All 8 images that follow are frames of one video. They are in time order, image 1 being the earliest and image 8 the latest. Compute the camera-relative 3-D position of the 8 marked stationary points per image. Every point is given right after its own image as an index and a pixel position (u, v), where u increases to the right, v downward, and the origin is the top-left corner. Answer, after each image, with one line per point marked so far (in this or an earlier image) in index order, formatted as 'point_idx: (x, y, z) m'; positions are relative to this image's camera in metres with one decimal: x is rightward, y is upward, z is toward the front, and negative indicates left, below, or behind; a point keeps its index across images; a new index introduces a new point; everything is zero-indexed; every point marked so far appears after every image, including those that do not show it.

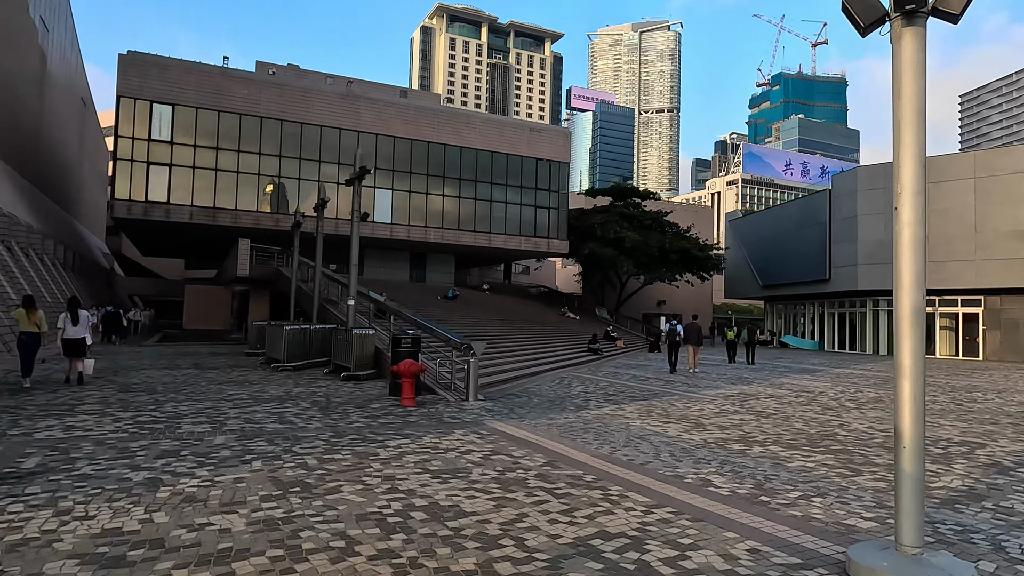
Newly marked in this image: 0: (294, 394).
0: (-3.5, -1.7, +10.8) m
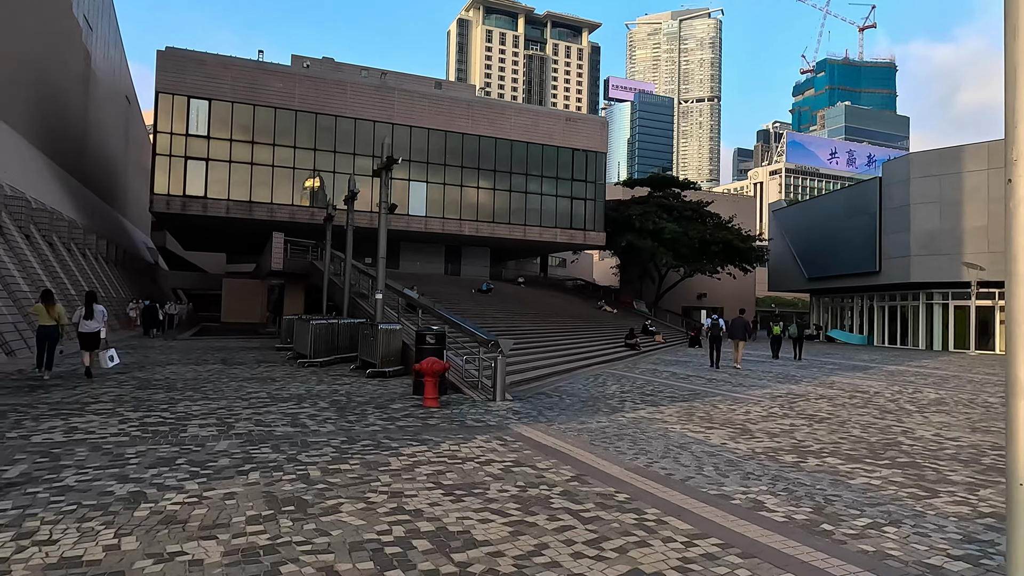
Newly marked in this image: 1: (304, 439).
0: (-3.1, -1.6, +10.4) m
1: (-2.1, -1.5, +6.7) m
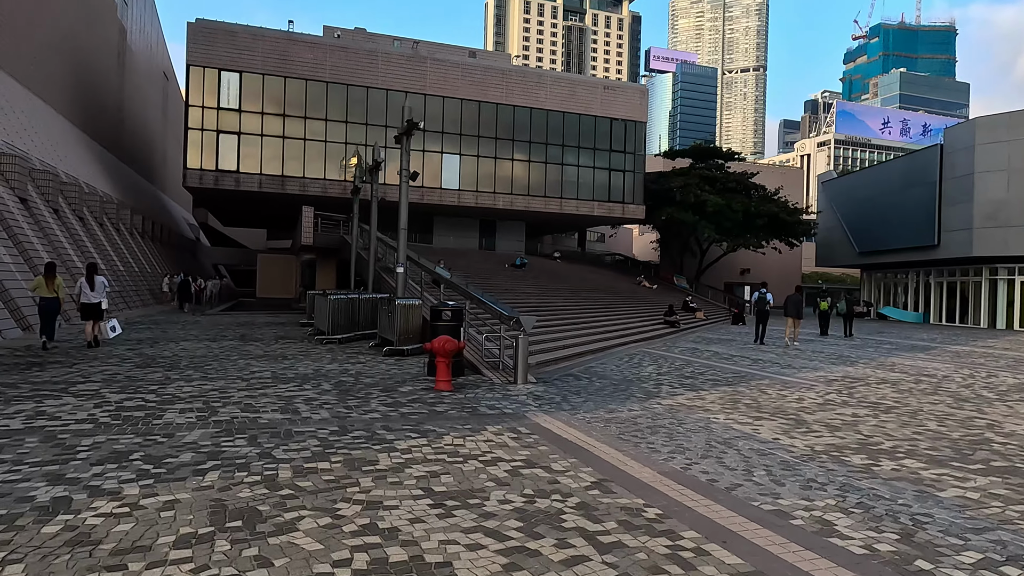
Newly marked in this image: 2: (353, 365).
0: (-2.7, -1.2, +9.6) m
1: (-2.0, -1.2, +5.9) m
2: (-2.5, -1.2, +10.6) m
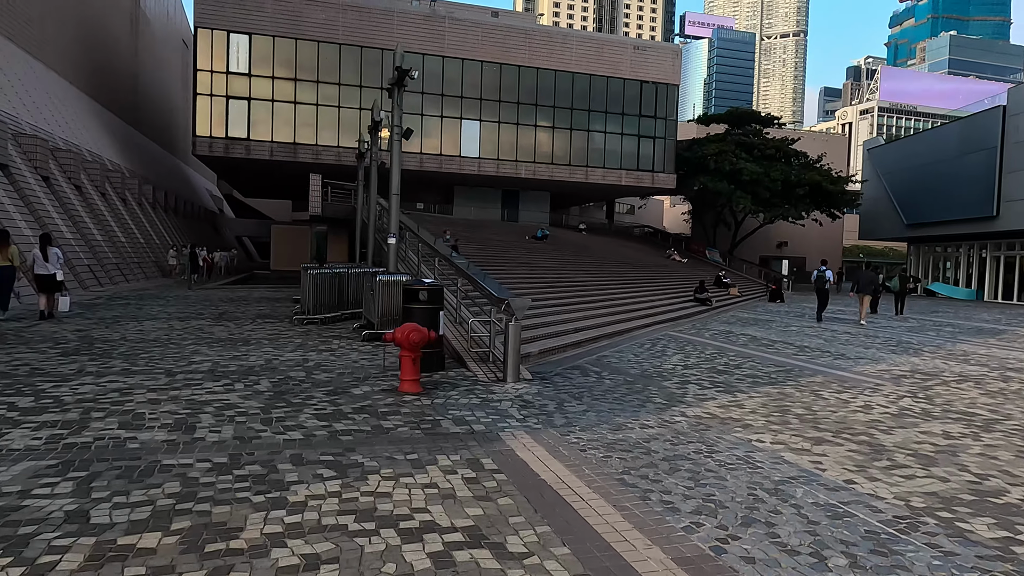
0: (-2.8, -0.9, +8.0) m
1: (-2.2, -1.1, +4.2) m
2: (-2.6, -0.9, +9.0) m
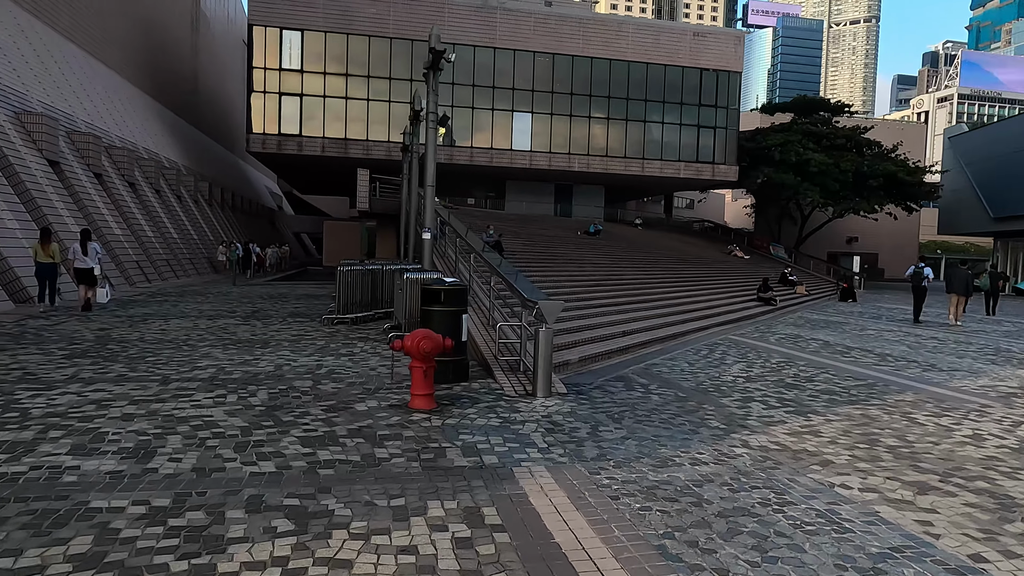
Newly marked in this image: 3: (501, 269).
0: (-2.5, -0.9, +7.3) m
1: (-2.2, -1.1, +3.5) m
2: (-2.2, -0.9, +8.2) m
3: (-0.2, +0.2, +9.2) m
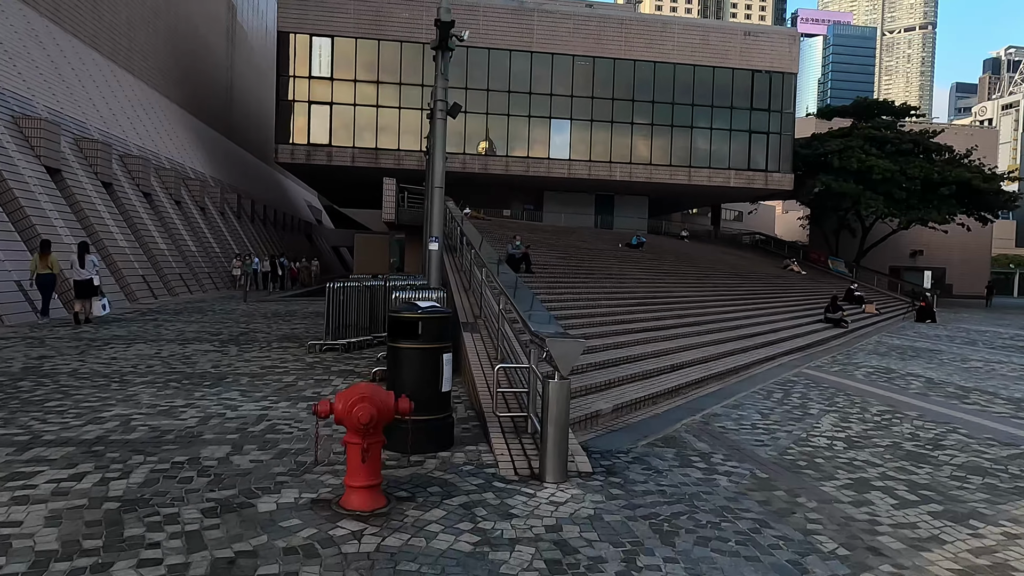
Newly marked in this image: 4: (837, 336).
0: (-2.4, -1.1, +5.4) m
1: (-2.4, -1.2, +1.6) m
2: (-2.1, -1.1, +6.3) m
3: (0.0, -0.1, +7.2) m
4: (+7.4, -1.1, +15.2) m
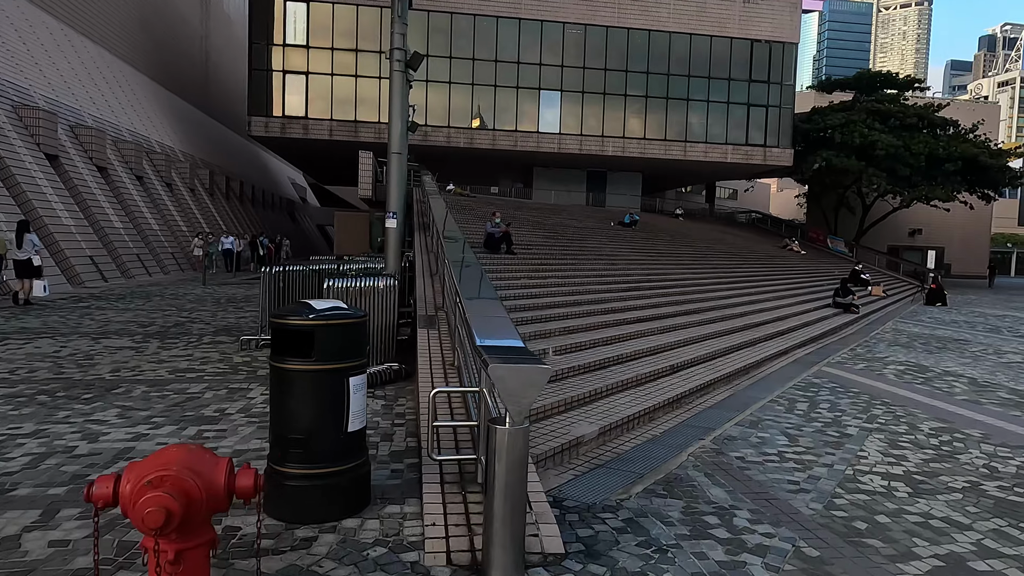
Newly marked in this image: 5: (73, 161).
0: (-2.7, -1.1, +3.9) m
1: (-2.7, -1.3, +0.1) m
2: (-2.4, -1.0, +4.8) m
3: (-0.3, 0.0, +5.7) m
4: (+7.0, -0.8, +13.8) m
5: (-13.1, +3.8, +20.0) m
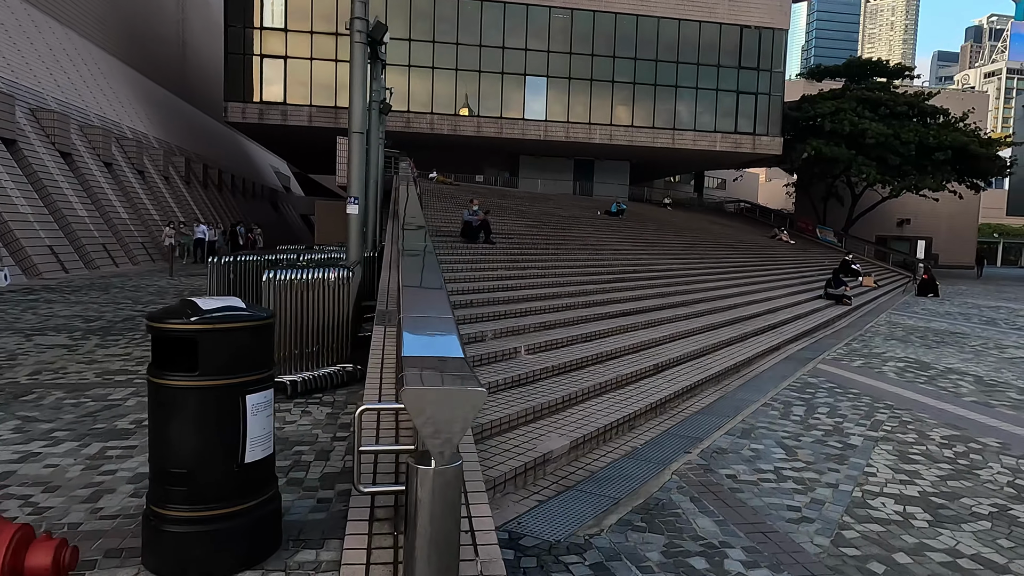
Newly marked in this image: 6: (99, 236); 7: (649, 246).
0: (-3.0, -1.0, +3.2) m
1: (-2.9, -1.3, -0.6) m
2: (-2.6, -1.0, +4.1) m
3: (-0.6, +0.1, +5.0) m
4: (+6.5, -0.6, +13.2) m
5: (-13.6, +4.0, +19.1) m
6: (-12.2, +1.5, +19.8) m
7: (+3.7, +1.1, +18.0) m
